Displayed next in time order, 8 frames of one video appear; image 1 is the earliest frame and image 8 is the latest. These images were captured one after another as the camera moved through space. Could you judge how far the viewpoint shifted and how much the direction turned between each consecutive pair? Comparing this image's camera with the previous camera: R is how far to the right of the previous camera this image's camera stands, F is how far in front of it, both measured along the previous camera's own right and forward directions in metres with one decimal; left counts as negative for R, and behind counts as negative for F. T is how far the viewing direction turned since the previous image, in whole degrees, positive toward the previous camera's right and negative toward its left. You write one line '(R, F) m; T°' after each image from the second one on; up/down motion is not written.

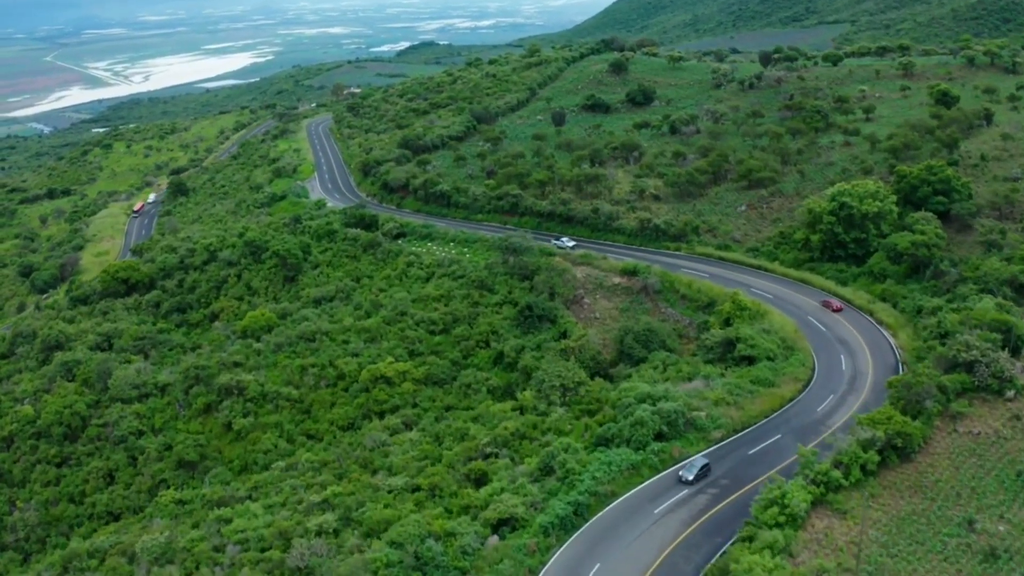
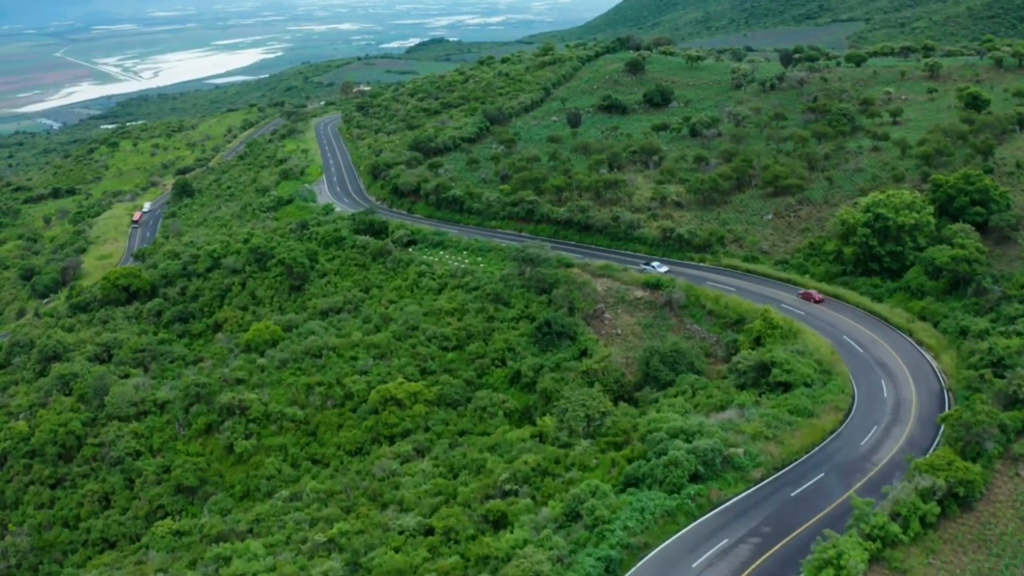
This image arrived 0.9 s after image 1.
(-0.5, +2.2) m; -1°
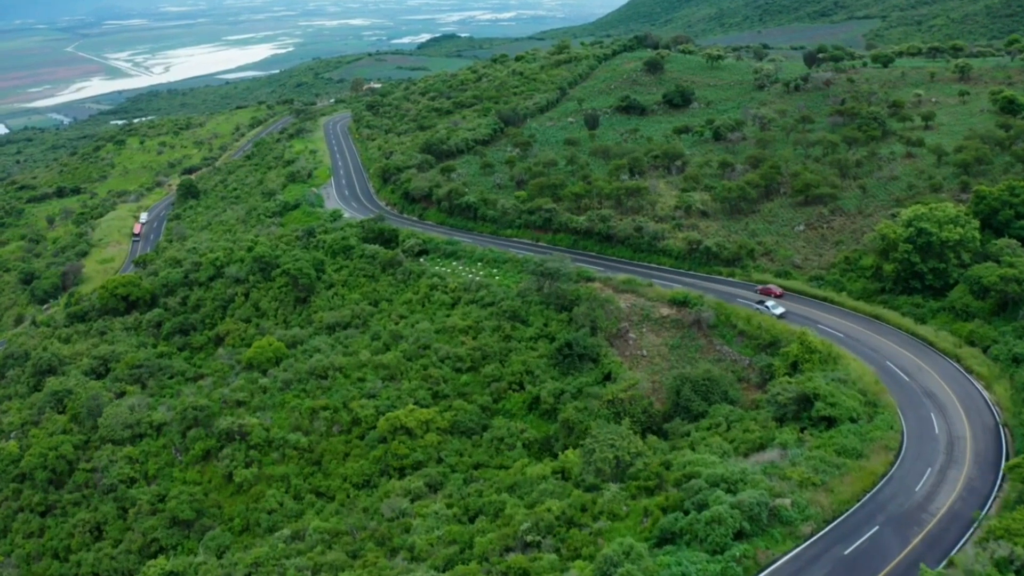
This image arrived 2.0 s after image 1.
(-0.5, +2.6) m; -1°
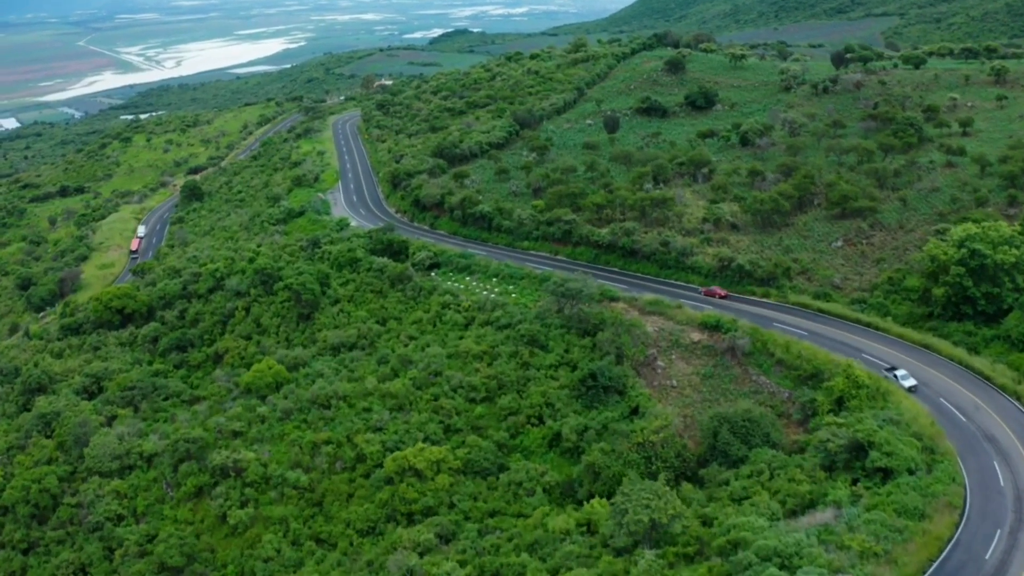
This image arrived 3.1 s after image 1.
(-0.4, +3.0) m; -1°
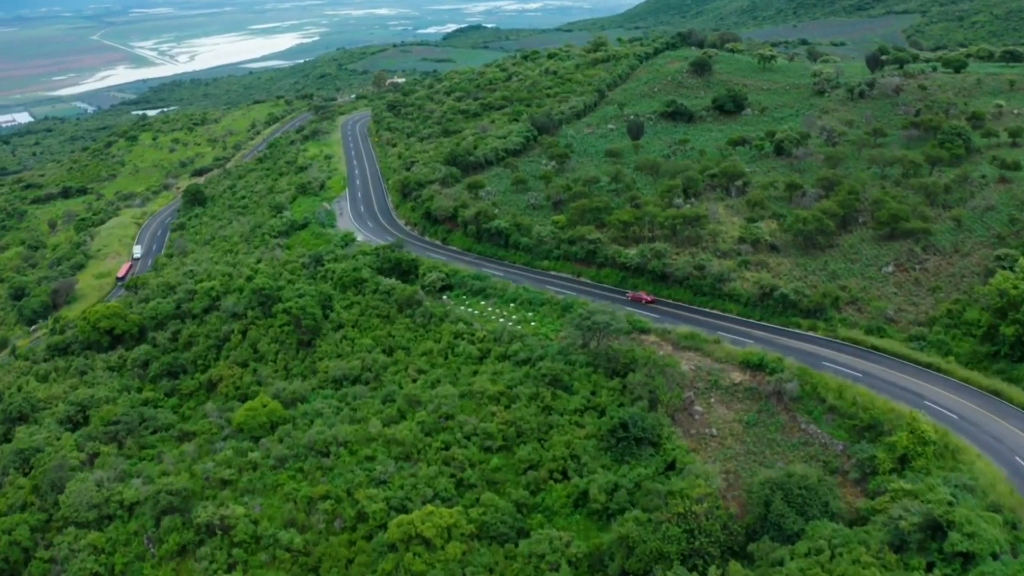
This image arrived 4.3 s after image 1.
(-0.4, +3.7) m; -1°
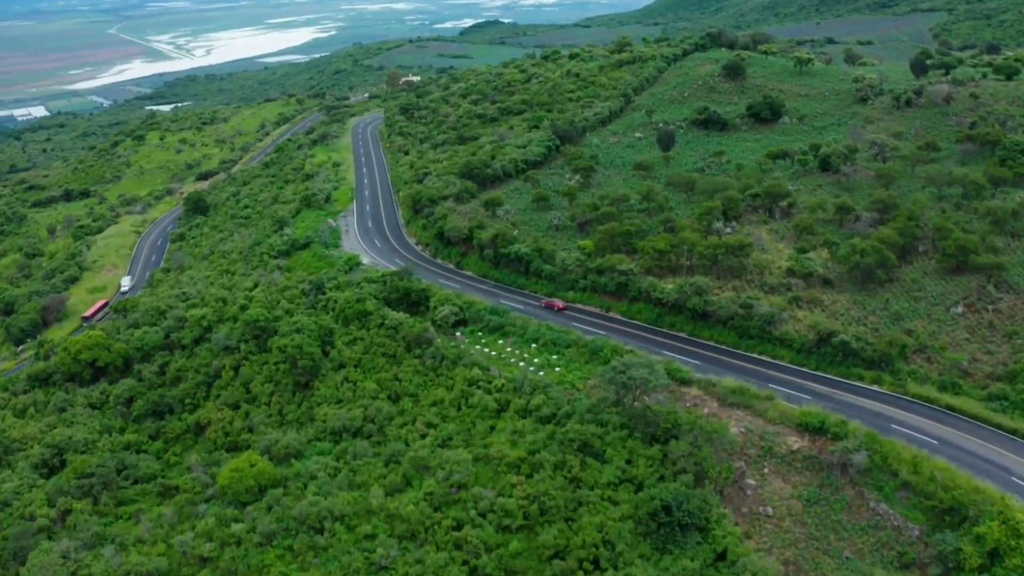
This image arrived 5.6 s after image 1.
(-0.4, +4.4) m; -1°
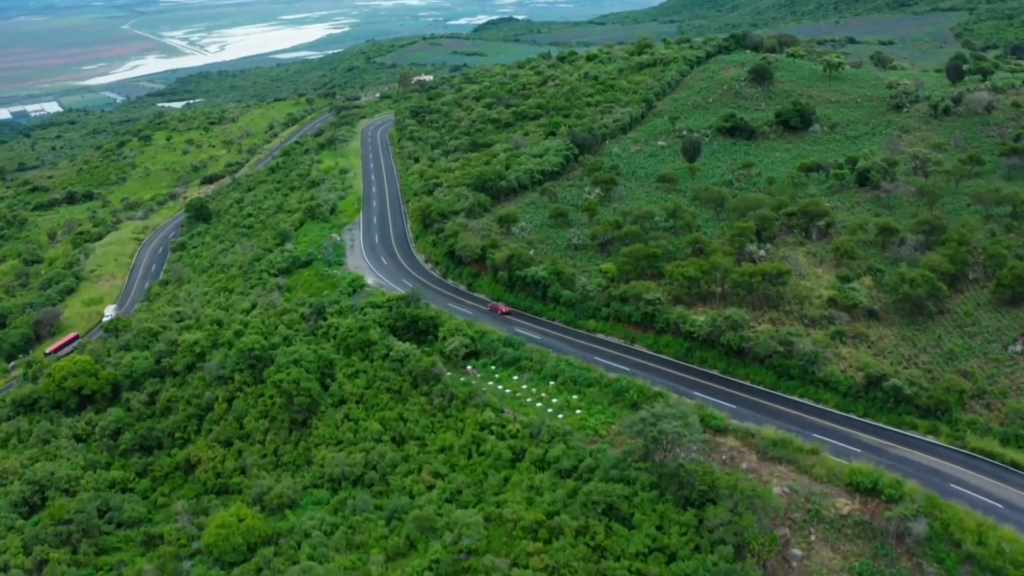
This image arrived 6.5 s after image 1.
(-0.3, +3.1) m; -1°
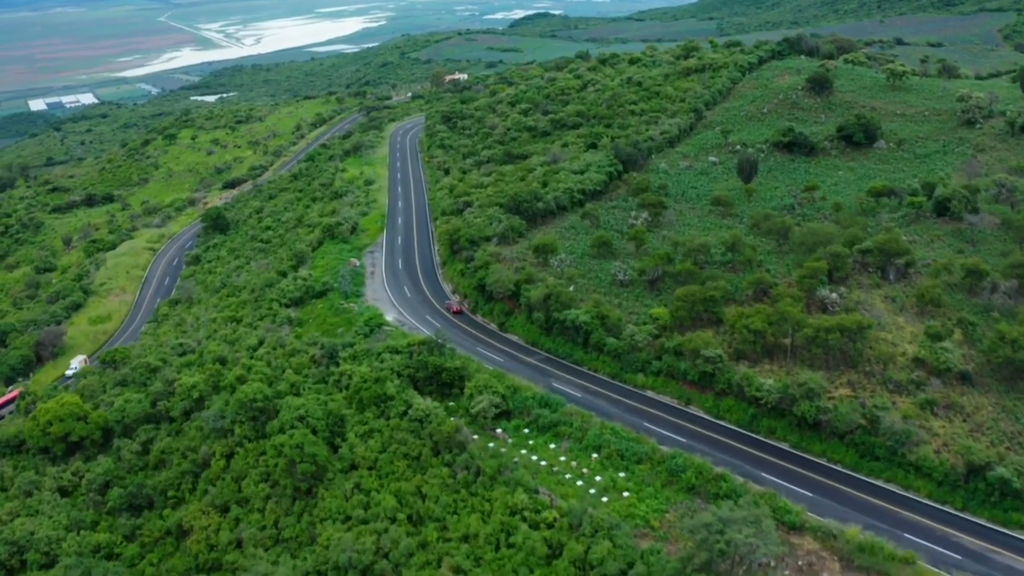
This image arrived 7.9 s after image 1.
(-0.4, +4.6) m; -2°
